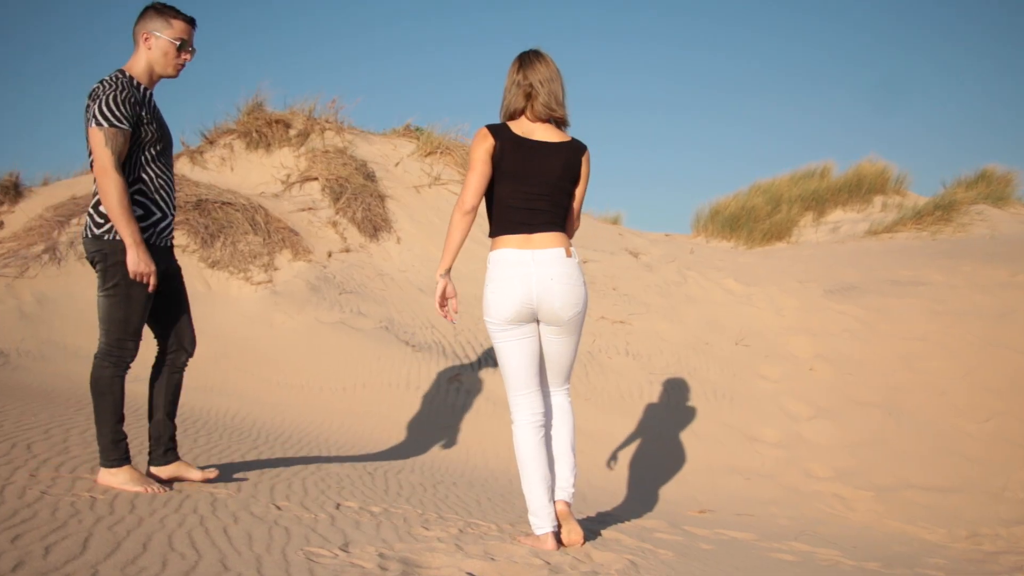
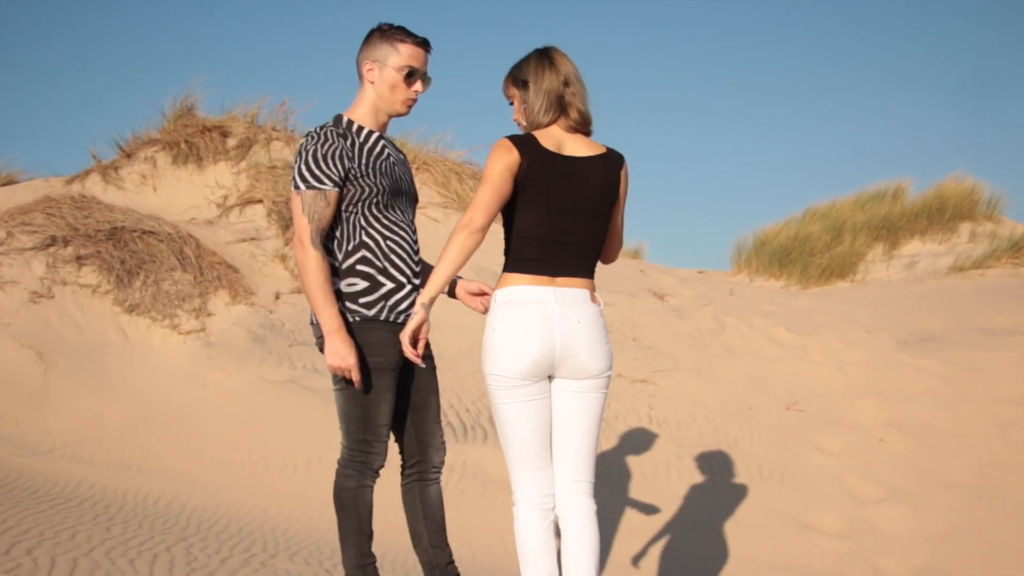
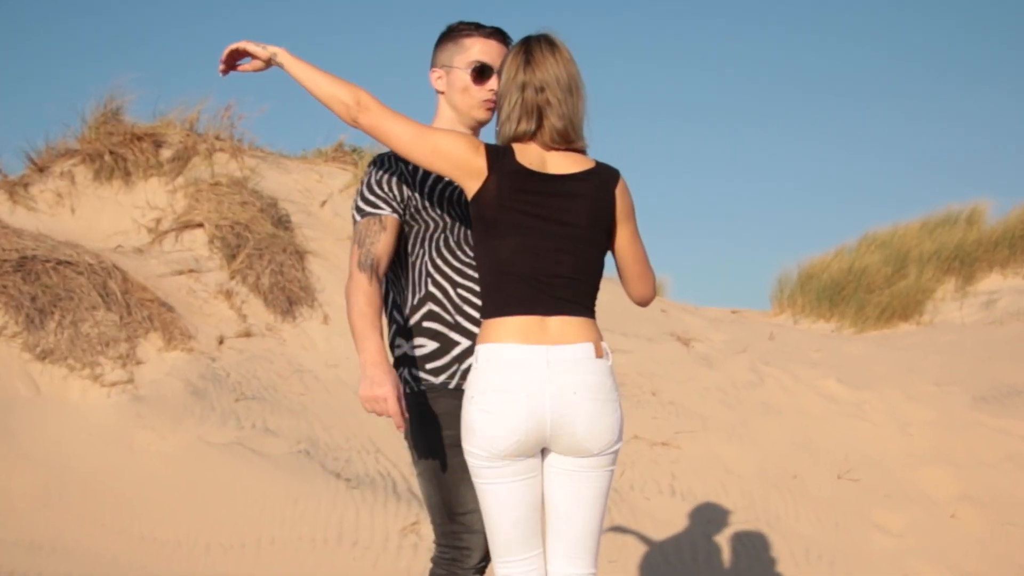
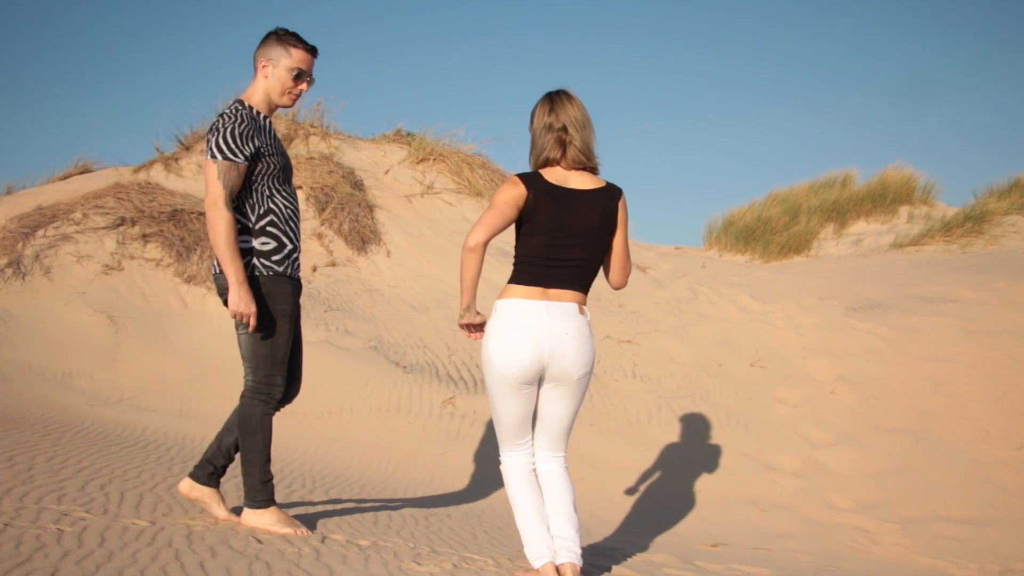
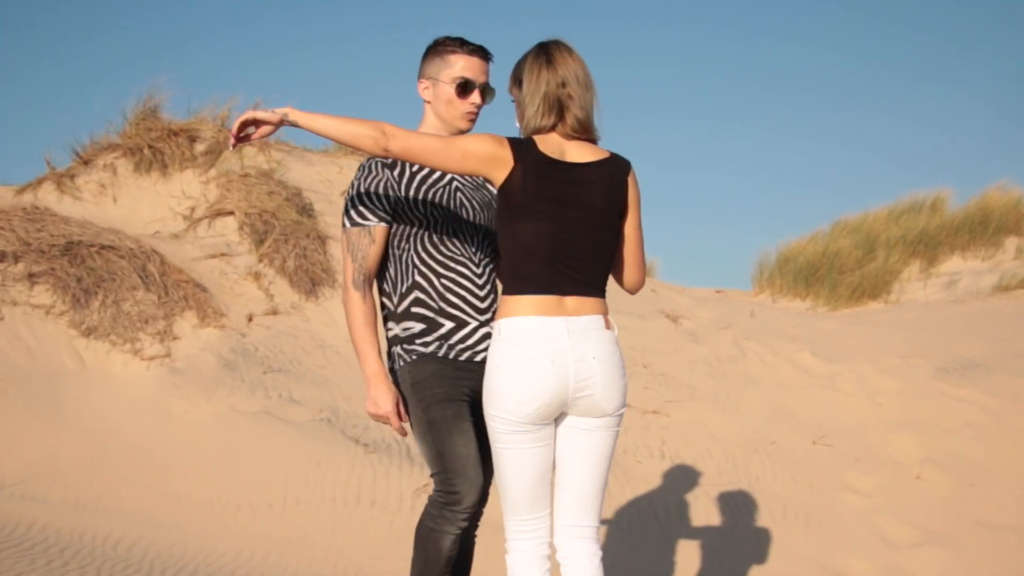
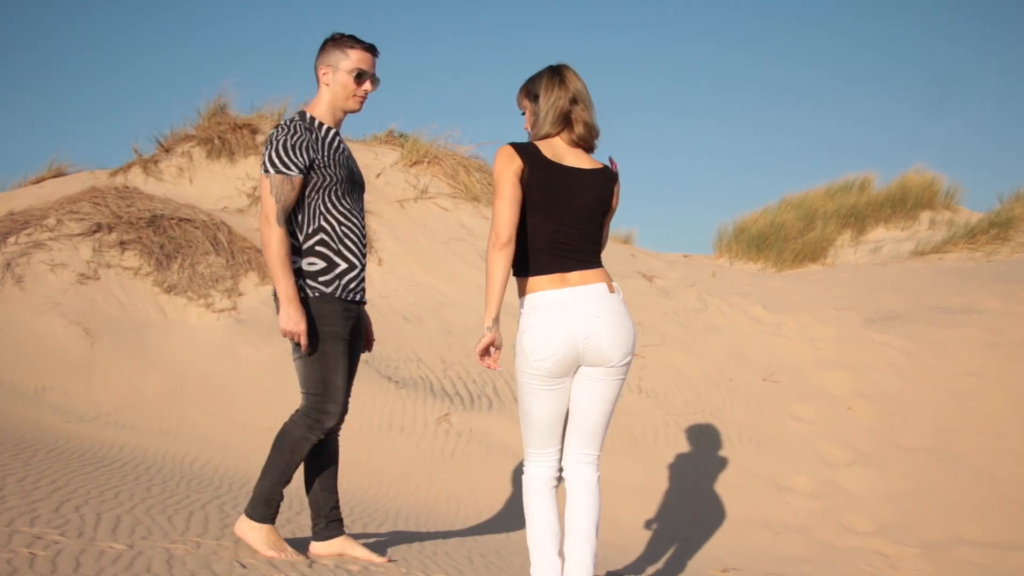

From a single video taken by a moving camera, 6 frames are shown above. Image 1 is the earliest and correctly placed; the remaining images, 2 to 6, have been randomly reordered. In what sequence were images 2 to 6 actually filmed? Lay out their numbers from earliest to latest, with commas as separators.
4, 6, 2, 5, 3
